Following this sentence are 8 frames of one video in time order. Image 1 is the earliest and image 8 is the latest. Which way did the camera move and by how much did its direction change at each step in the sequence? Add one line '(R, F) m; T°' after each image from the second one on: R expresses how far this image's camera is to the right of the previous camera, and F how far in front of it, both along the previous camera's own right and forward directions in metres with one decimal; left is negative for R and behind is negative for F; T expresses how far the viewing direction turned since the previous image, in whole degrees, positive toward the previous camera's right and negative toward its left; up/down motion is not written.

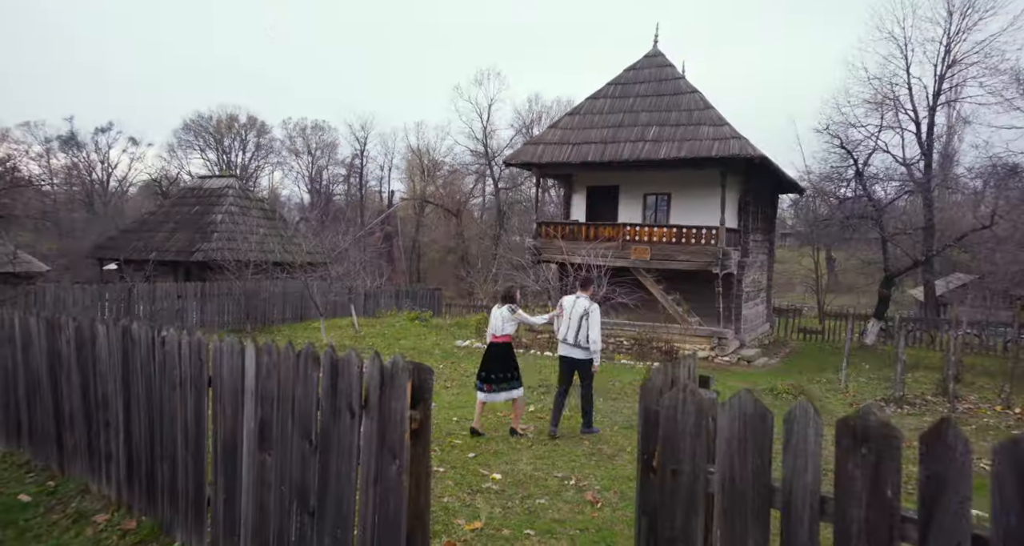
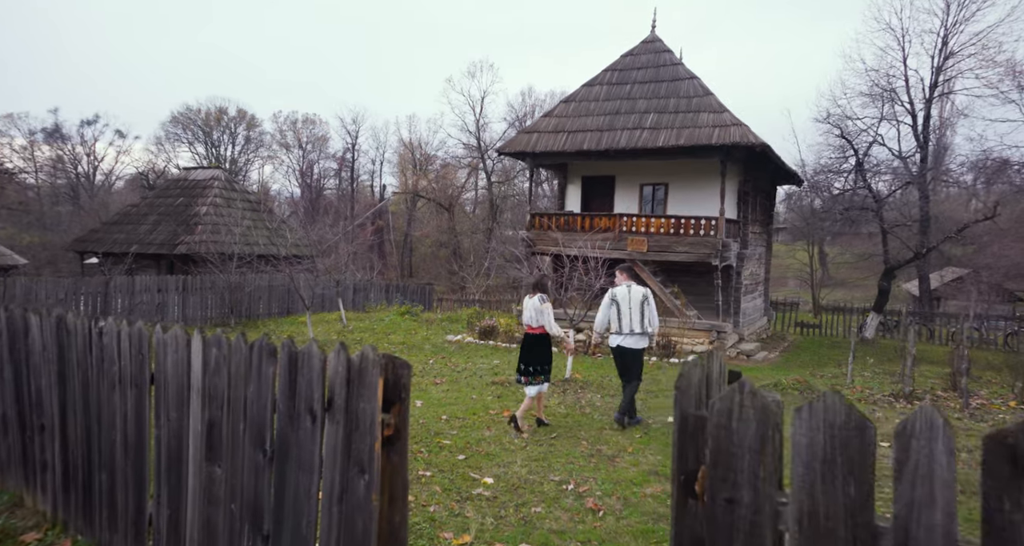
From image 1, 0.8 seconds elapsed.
(0.0, +0.5) m; +1°
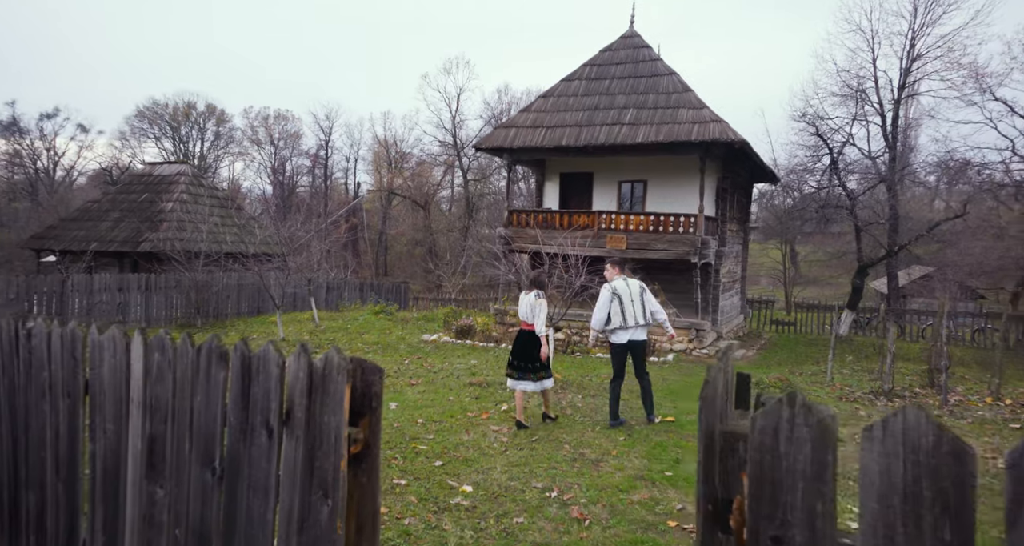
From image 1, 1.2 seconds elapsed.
(0.0, +0.3) m; +2°
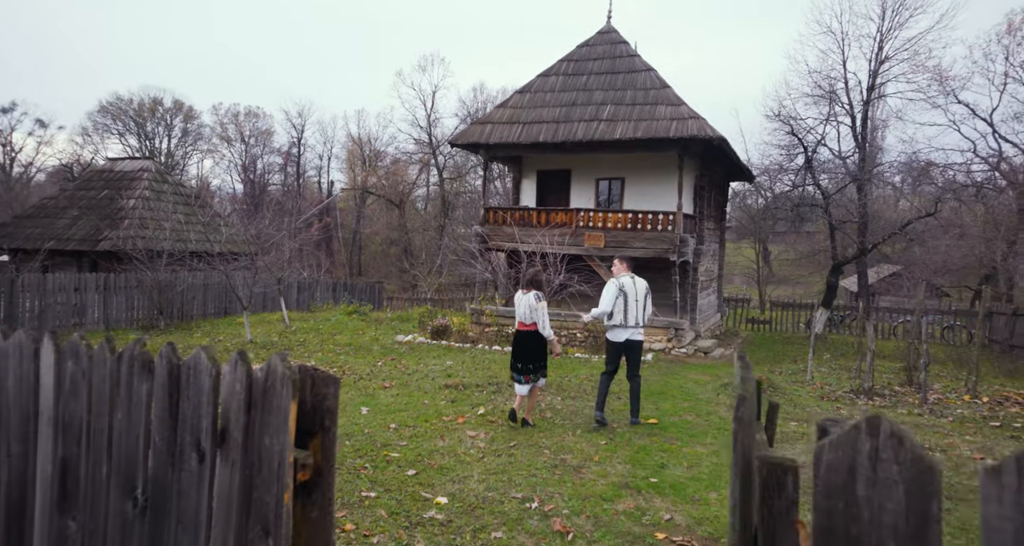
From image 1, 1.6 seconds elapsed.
(0.0, +0.3) m; +2°
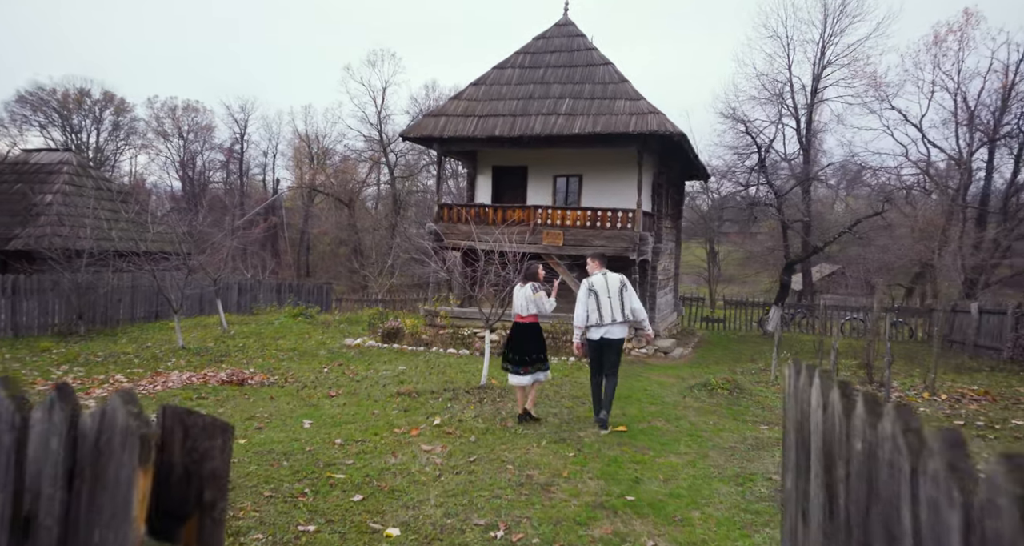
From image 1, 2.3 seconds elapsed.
(-0.1, +0.6) m; +4°
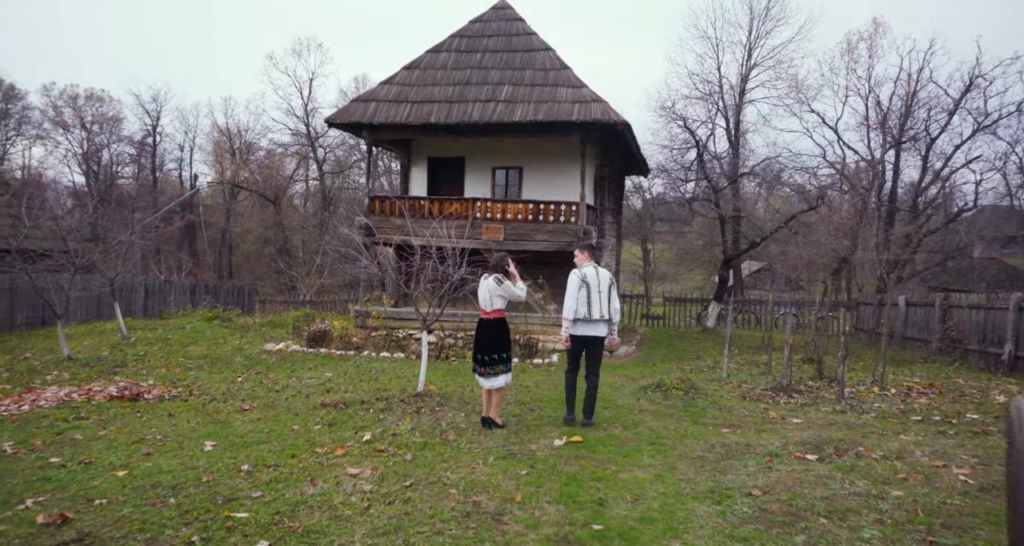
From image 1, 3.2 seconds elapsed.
(0.0, +0.9) m; +5°
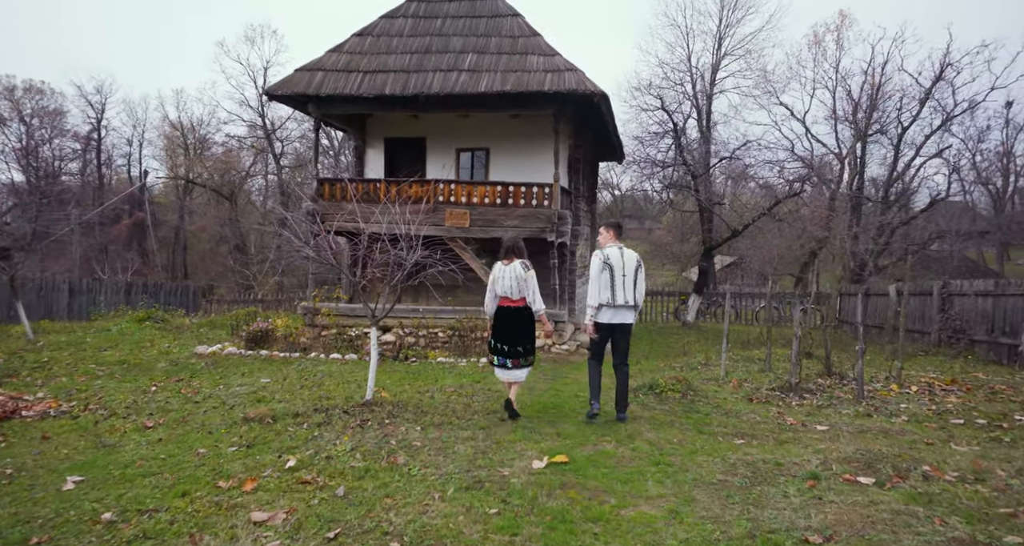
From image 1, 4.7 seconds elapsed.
(0.0, +1.5) m; +3°
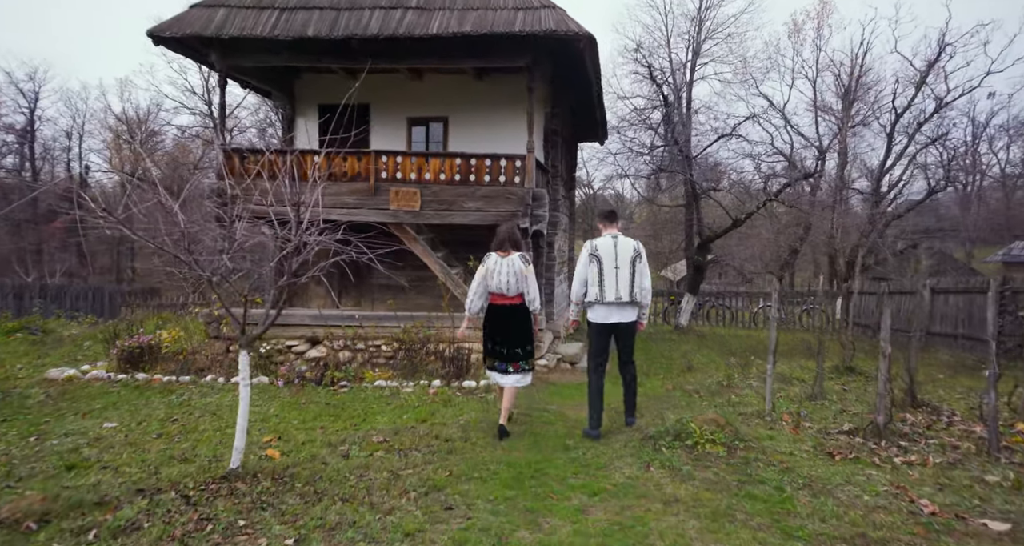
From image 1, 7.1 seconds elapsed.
(+0.1, +2.8) m; +2°
